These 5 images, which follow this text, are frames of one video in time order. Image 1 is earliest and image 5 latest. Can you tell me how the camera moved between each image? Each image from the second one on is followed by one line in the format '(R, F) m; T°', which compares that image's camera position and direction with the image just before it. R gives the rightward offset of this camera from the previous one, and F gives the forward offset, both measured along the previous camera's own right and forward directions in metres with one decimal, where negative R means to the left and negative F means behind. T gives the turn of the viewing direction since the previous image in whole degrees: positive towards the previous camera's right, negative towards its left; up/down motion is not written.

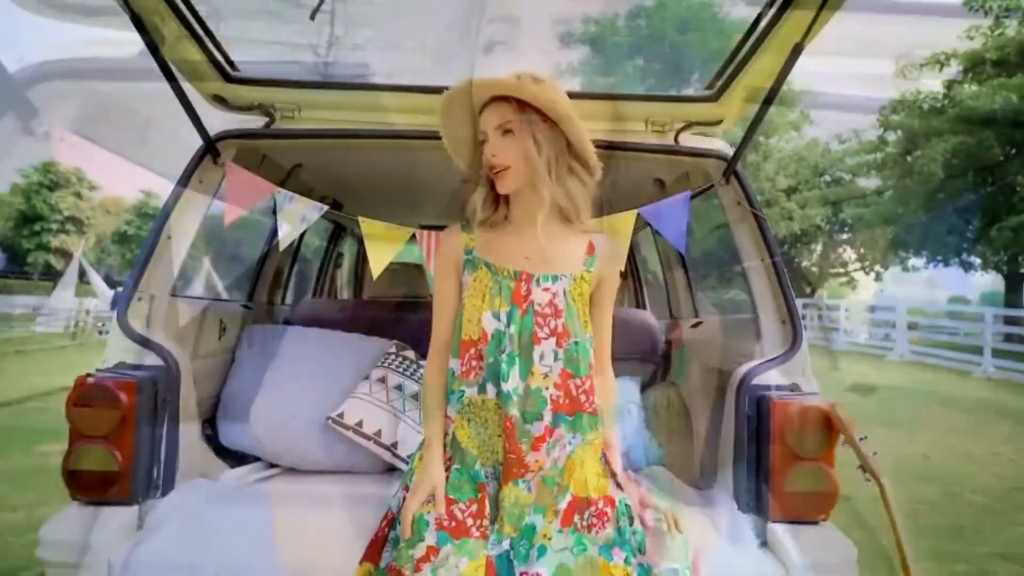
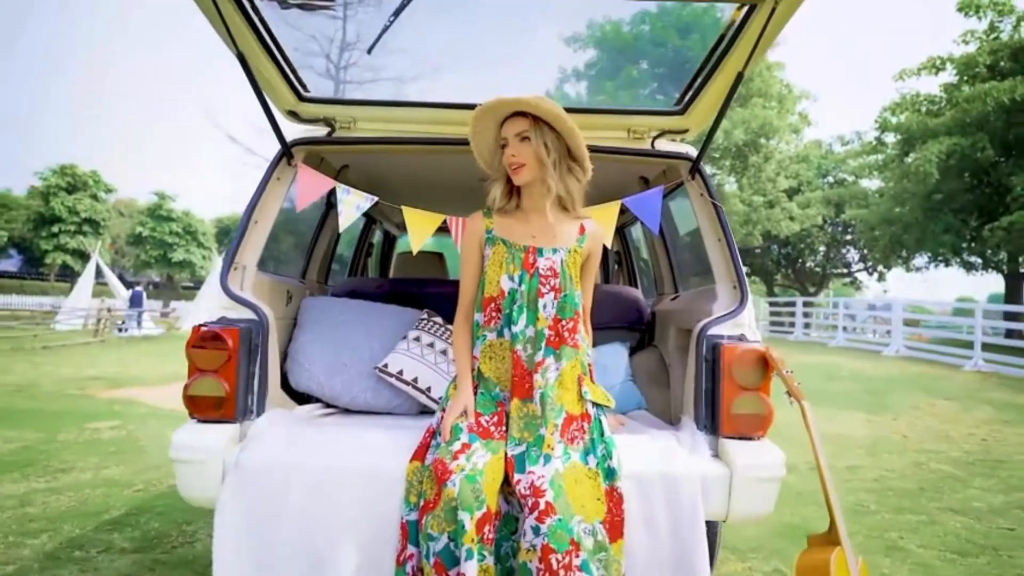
(0.0, -0.5) m; -1°
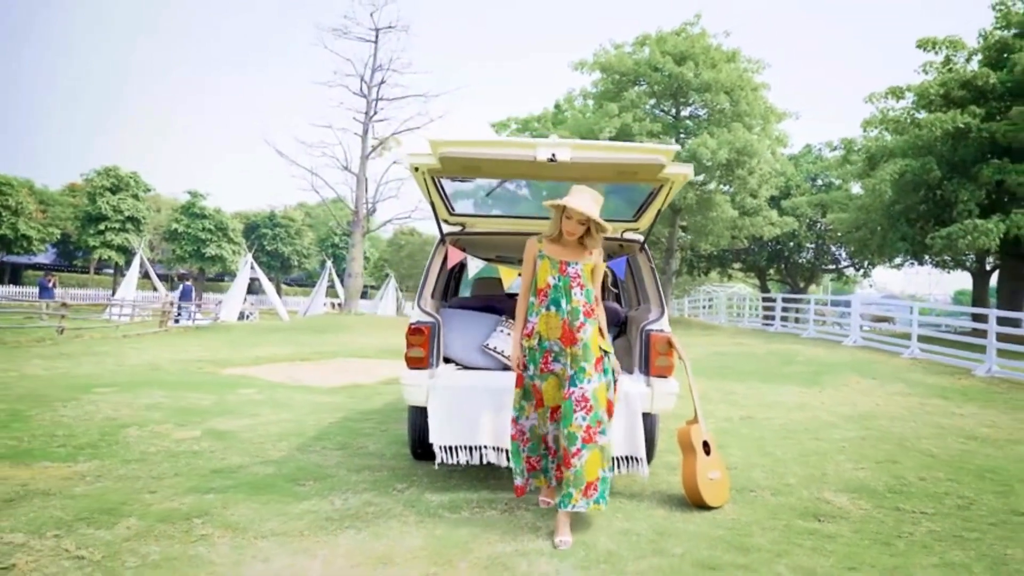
(-0.2, -2.3) m; 0°
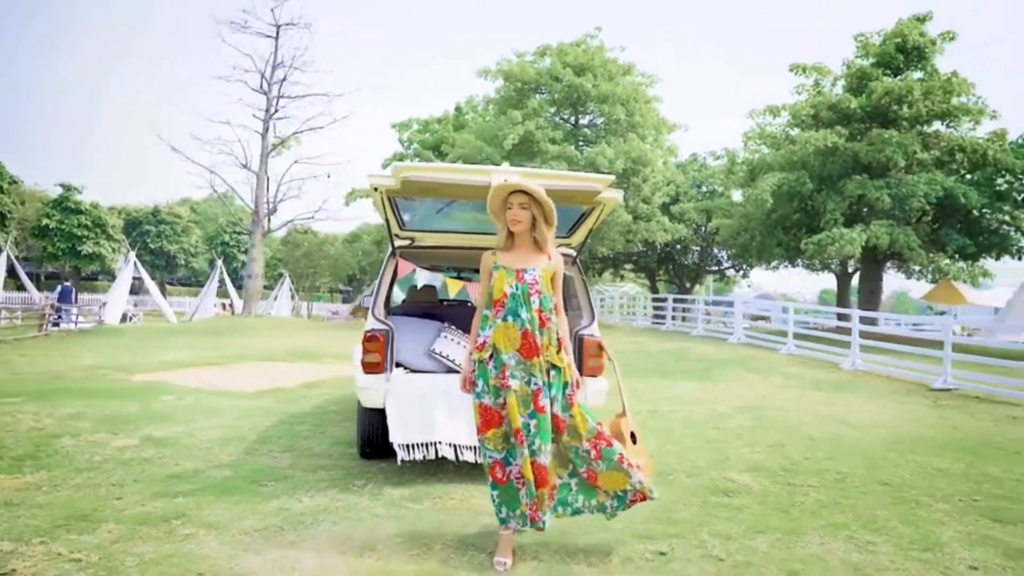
(-0.4, -0.4) m; +8°
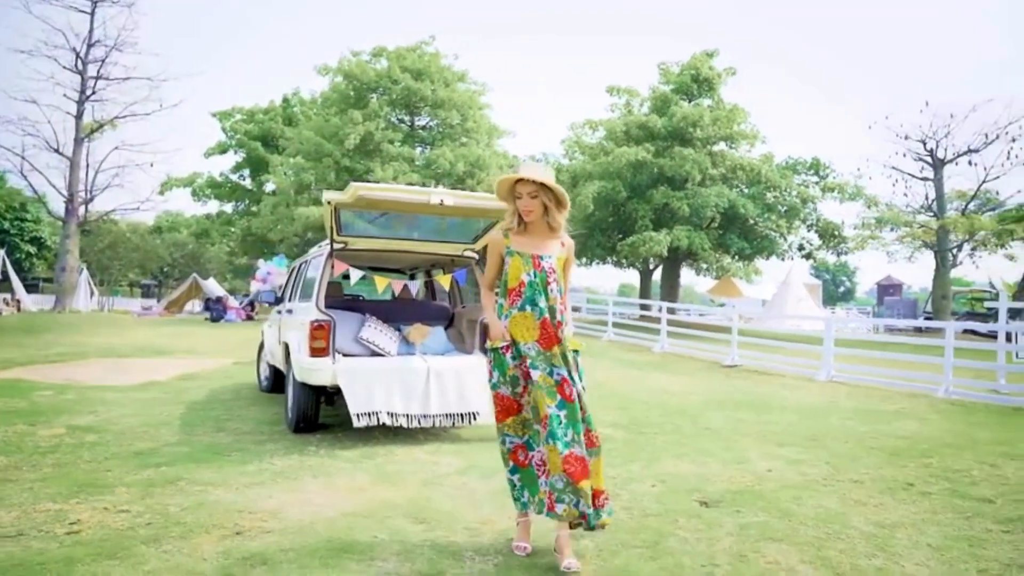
(-0.9, -1.1) m; +14°
